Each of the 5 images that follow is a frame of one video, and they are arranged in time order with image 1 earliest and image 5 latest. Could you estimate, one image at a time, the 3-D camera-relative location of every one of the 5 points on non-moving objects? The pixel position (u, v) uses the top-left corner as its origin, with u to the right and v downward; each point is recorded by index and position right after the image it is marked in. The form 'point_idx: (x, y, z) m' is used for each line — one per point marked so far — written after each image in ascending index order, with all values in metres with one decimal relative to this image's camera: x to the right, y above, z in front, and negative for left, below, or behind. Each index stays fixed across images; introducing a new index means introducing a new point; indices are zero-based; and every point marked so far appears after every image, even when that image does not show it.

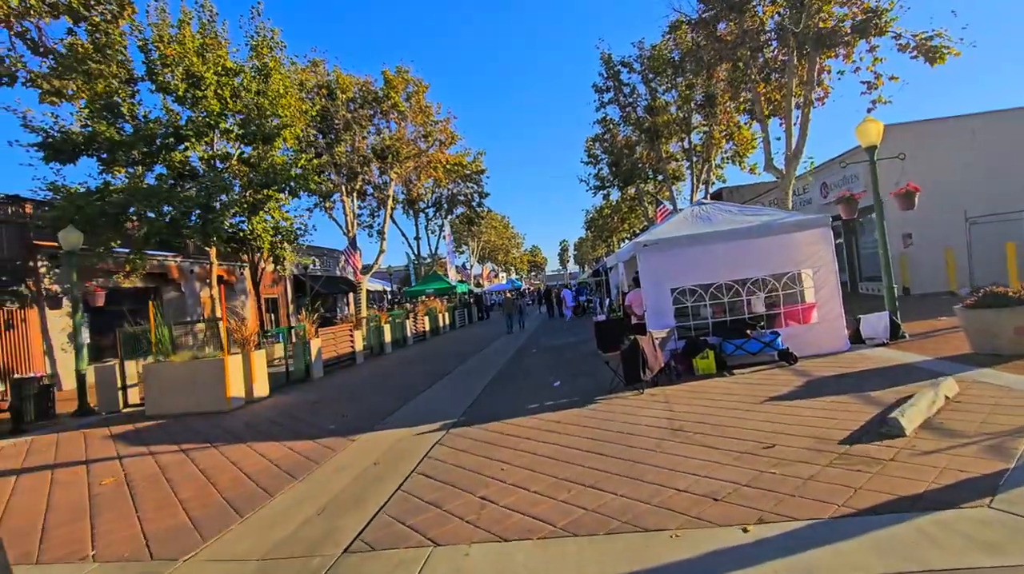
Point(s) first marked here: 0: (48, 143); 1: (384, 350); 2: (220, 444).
0: (-12.2, +3.8, +13.5) m
1: (-4.7, -2.3, +18.9) m
2: (-4.3, -2.3, +7.5) m
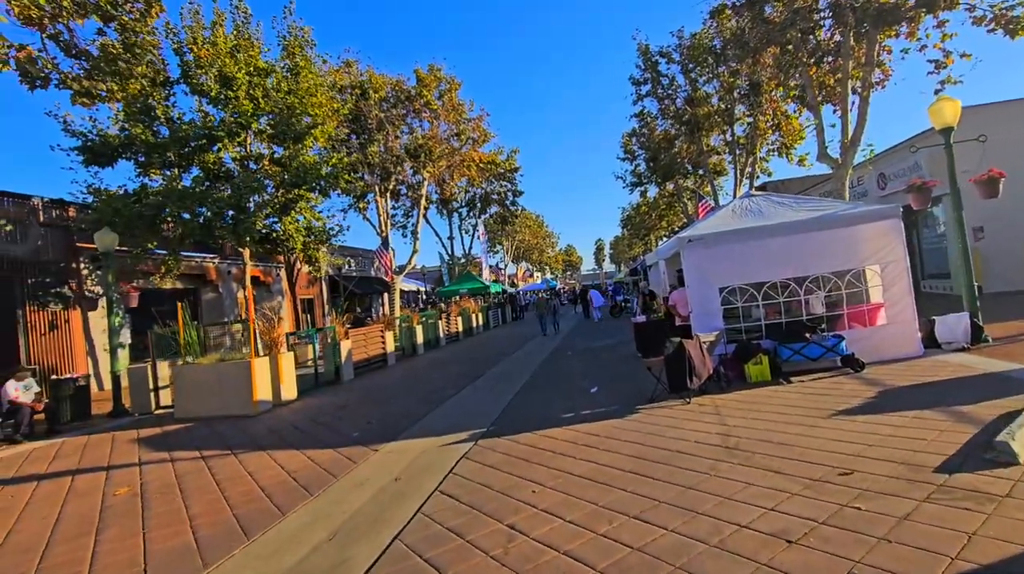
0: (-11.3, +3.7, +13.7) m
1: (-3.5, -2.3, +18.6) m
2: (-3.8, -2.3, +7.2) m
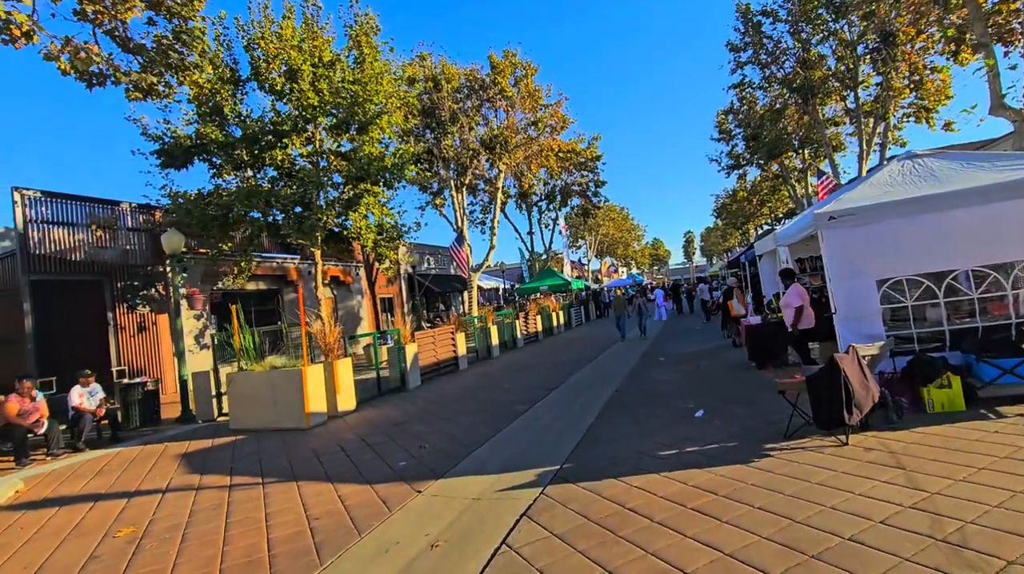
0: (-9.3, +3.7, +13.7) m
1: (-0.7, -2.2, +17.4) m
2: (-2.9, -2.3, +6.1) m
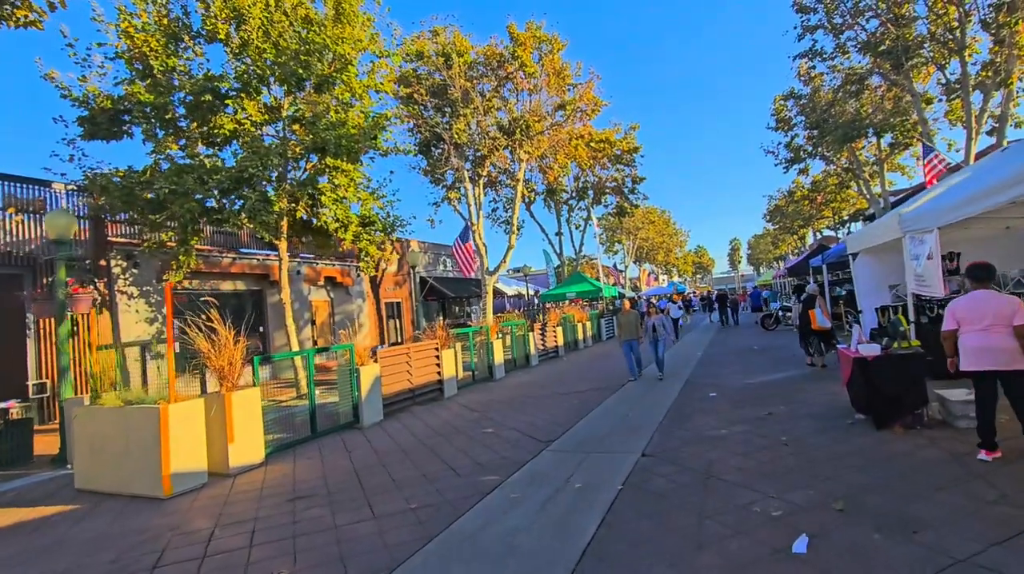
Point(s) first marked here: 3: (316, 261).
0: (-9.3, +3.7, +11.2) m
1: (-0.5, -2.4, +14.1) m
2: (-3.5, -2.3, +3.1) m
3: (-7.4, +1.0, +19.4) m
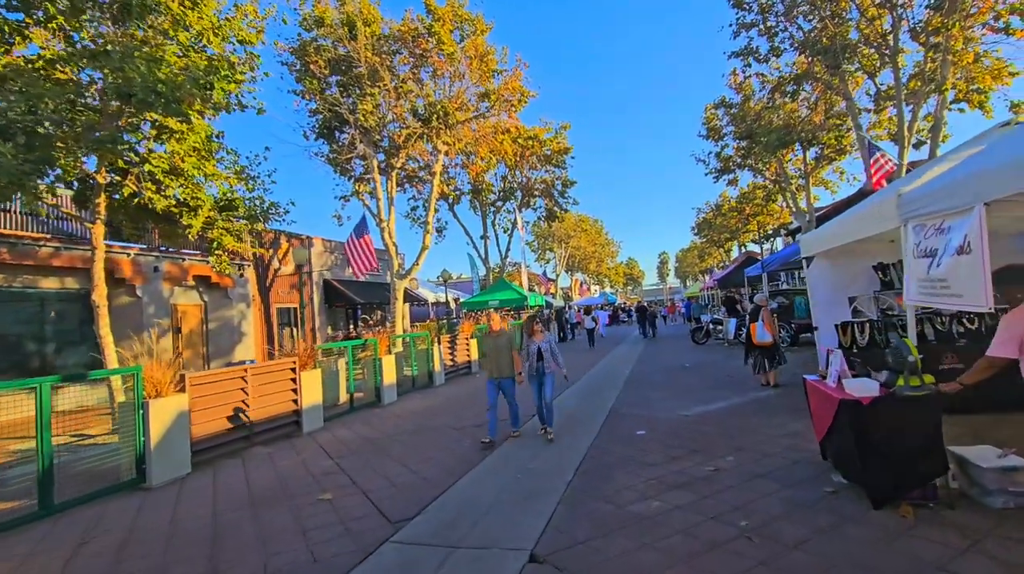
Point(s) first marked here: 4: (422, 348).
0: (-11.1, +3.9, +7.7) m
1: (-2.9, -2.5, +11.5) m
2: (-4.5, -2.1, +0.2) m
3: (-10.3, +1.0, +16.0) m
4: (-2.4, -1.6, +13.7) m
